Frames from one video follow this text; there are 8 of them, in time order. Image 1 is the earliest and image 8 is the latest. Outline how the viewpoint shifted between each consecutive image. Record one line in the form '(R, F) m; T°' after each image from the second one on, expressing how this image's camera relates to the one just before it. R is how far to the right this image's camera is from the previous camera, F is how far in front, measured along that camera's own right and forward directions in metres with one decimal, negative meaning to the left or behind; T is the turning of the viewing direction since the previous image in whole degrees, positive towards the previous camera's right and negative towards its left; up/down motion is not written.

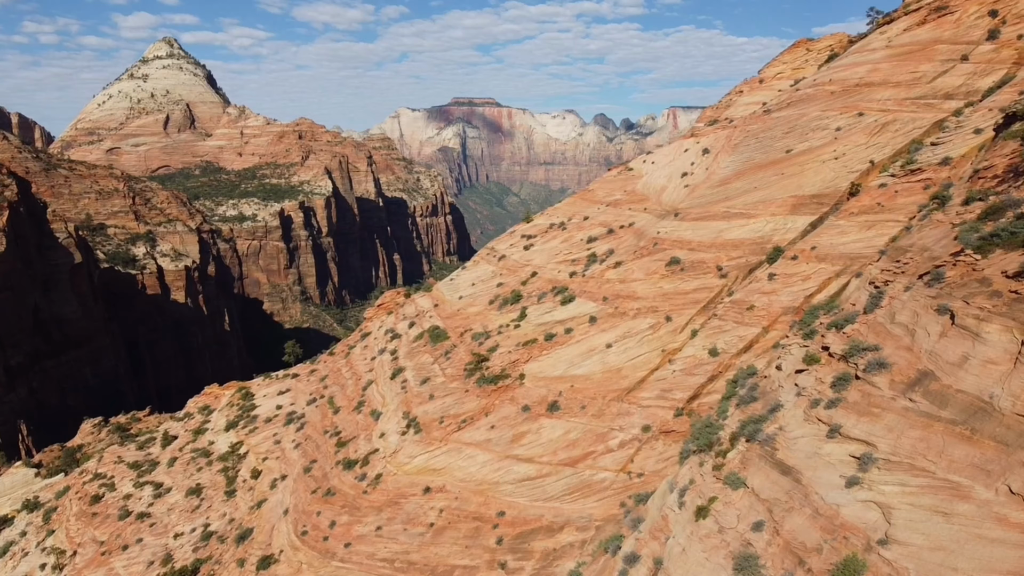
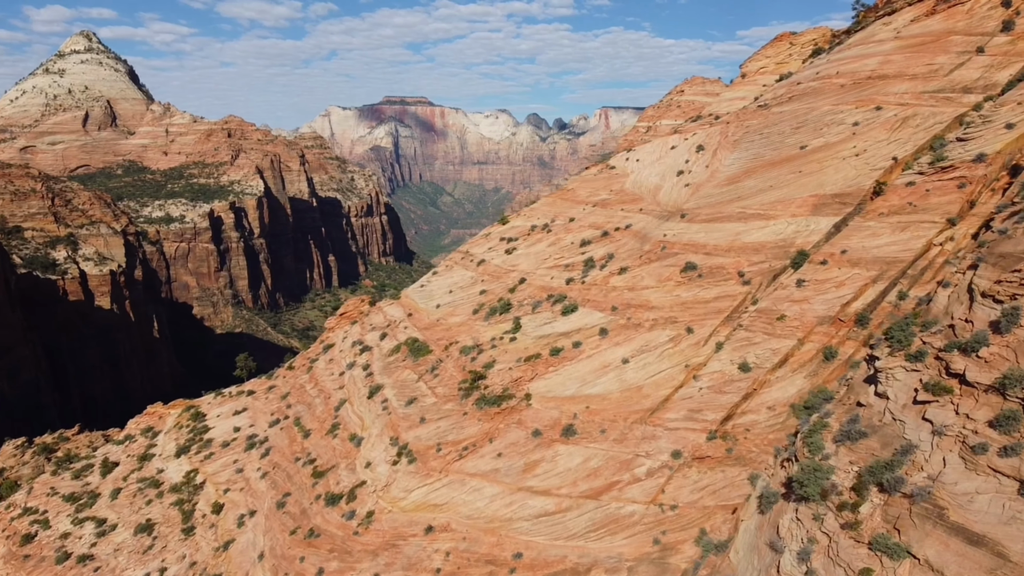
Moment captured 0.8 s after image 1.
(-1.8, +2.4) m; +5°
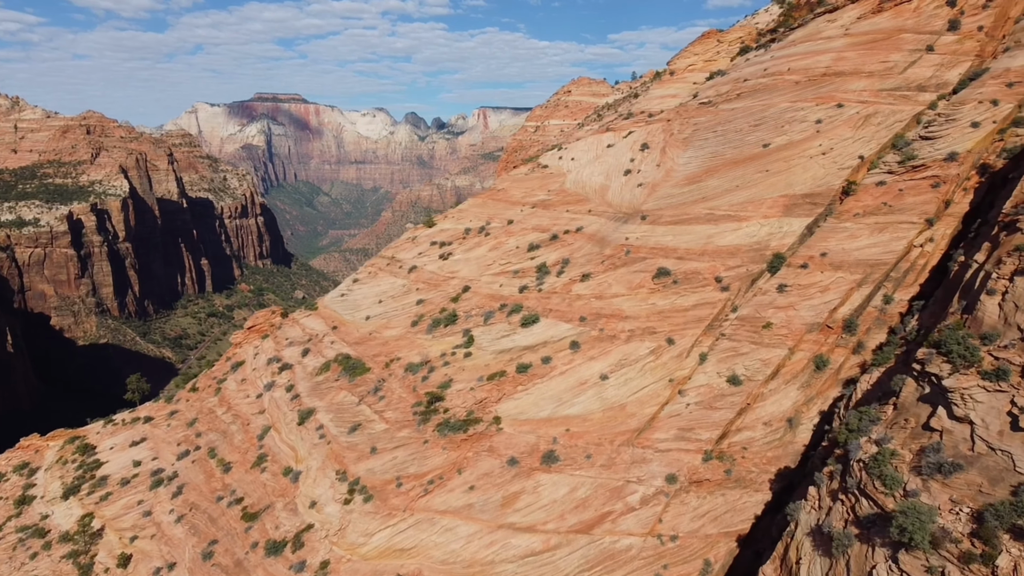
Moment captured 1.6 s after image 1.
(-1.9, +2.2) m; +8°
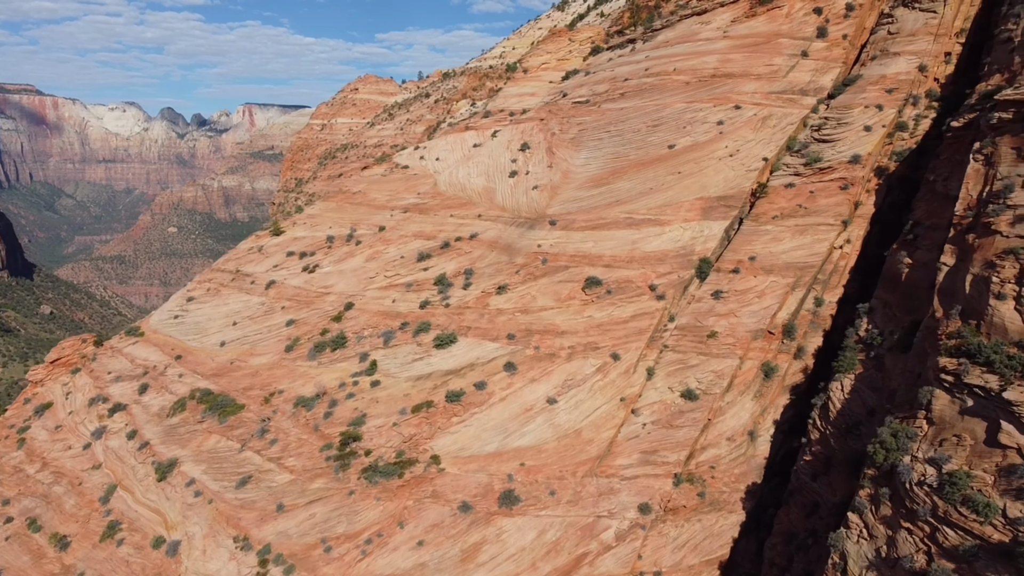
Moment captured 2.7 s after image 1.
(-3.1, +2.6) m; +16°
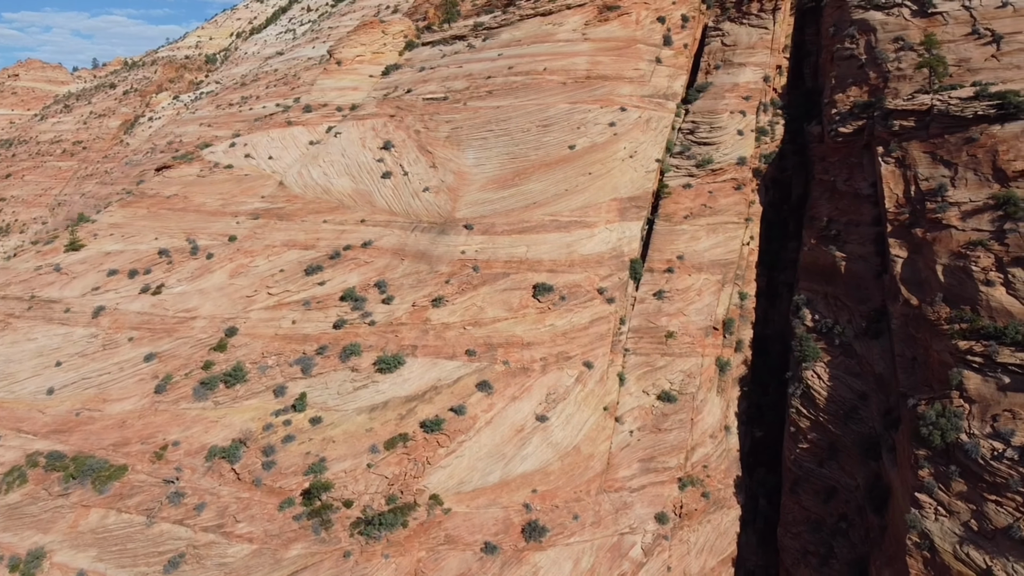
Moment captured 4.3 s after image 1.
(-5.4, +2.5) m; +22°
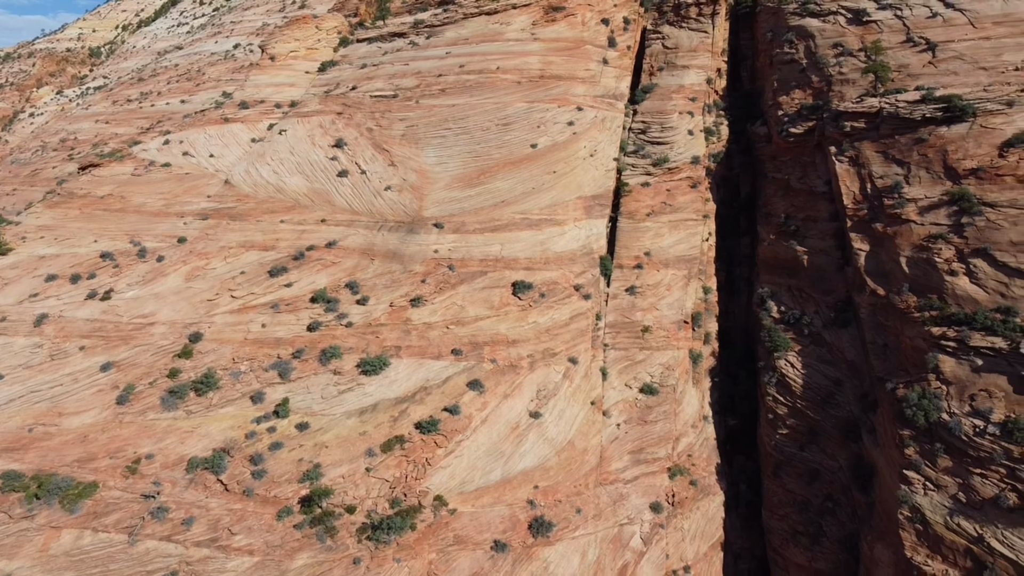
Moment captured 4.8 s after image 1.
(-1.9, +0.1) m; +7°
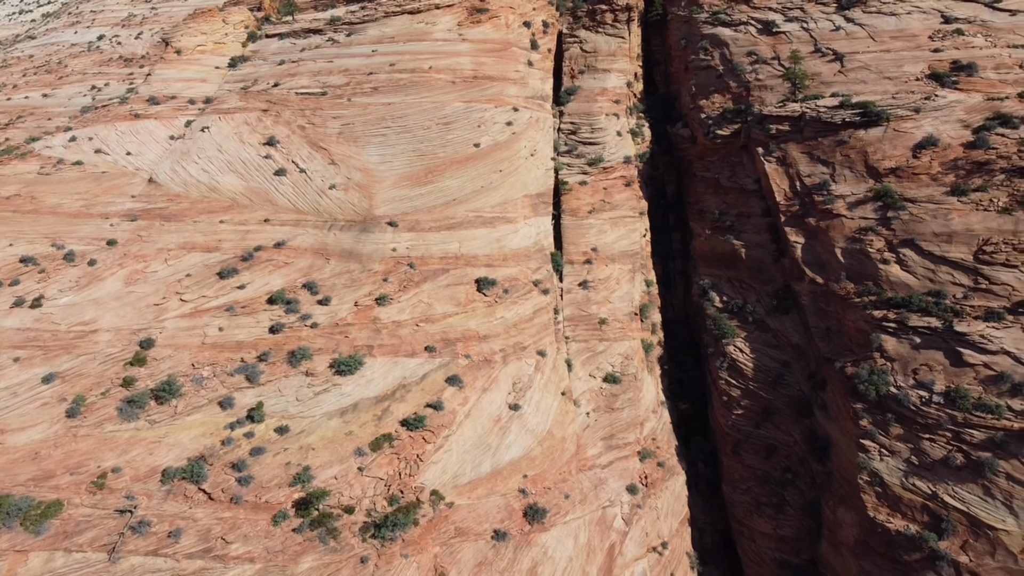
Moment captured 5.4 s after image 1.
(-2.3, -0.2) m; +10°
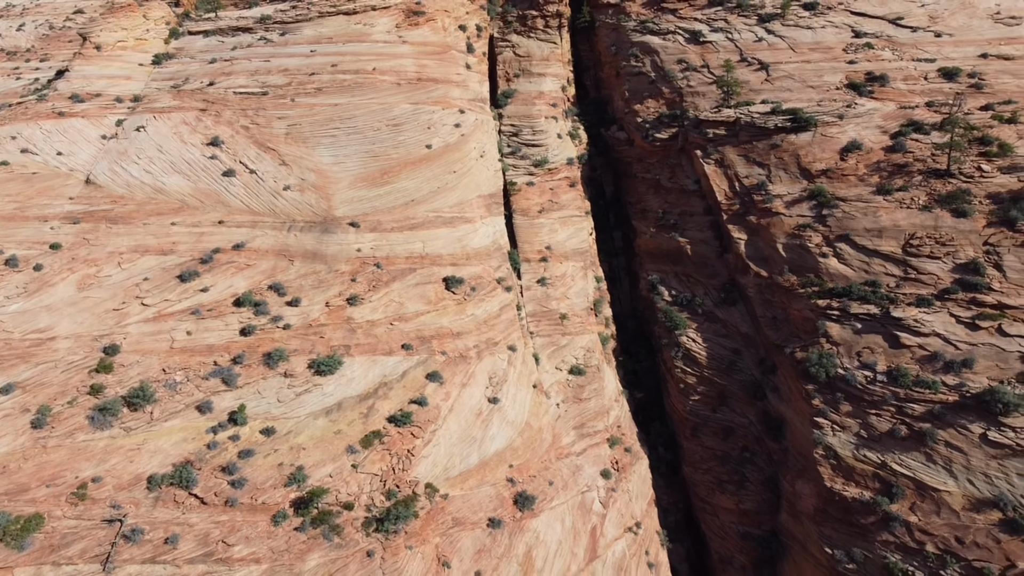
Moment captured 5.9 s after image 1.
(-1.8, -0.5) m; +8°
